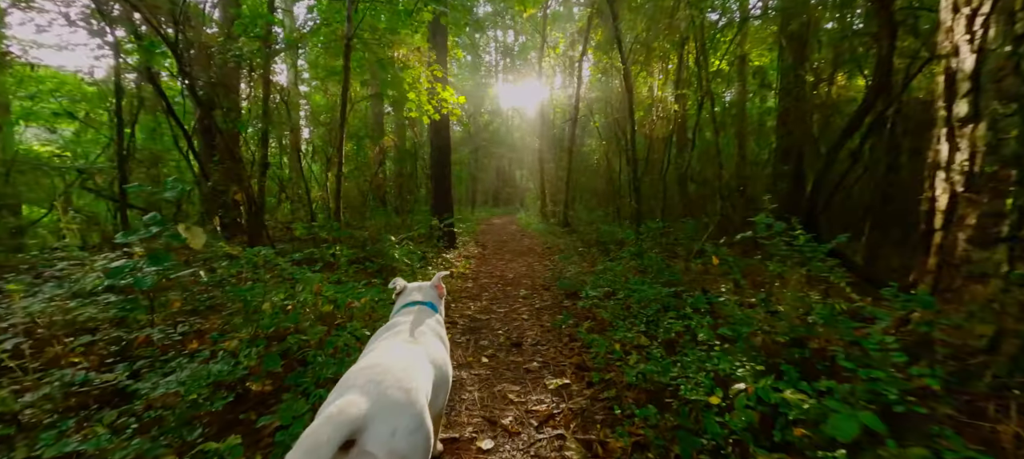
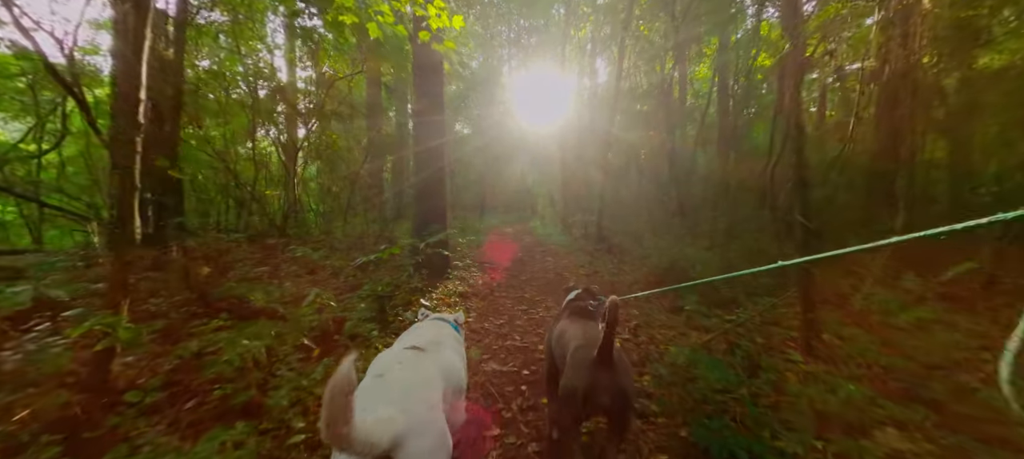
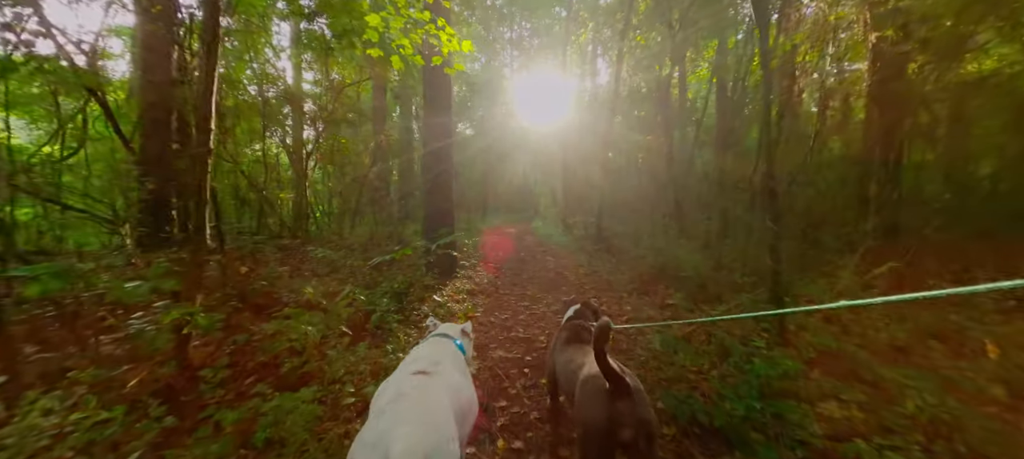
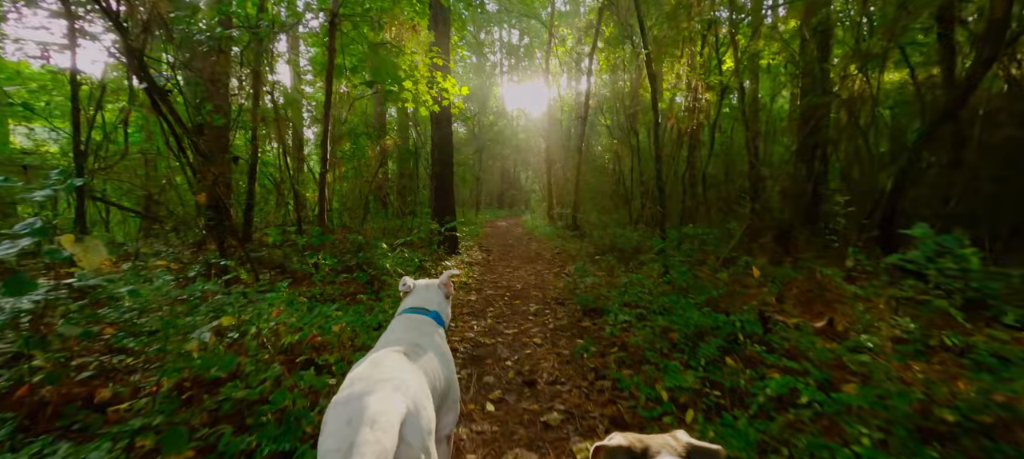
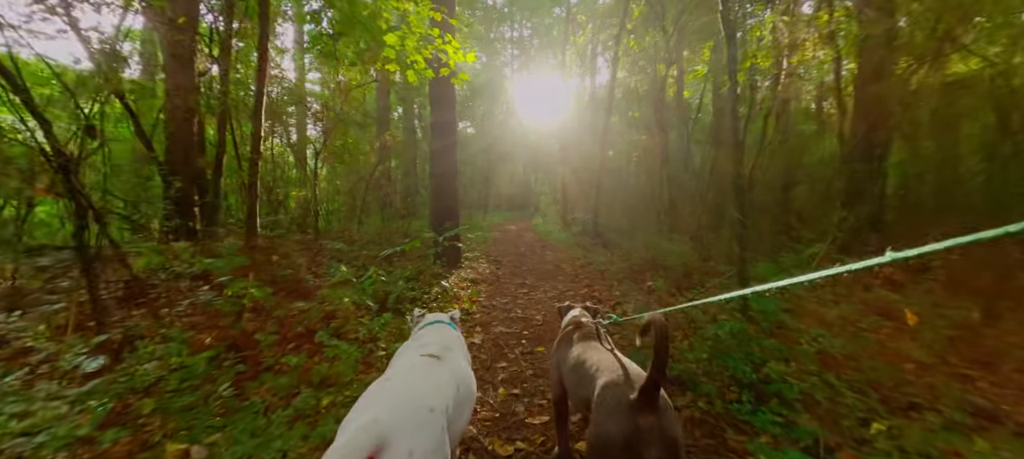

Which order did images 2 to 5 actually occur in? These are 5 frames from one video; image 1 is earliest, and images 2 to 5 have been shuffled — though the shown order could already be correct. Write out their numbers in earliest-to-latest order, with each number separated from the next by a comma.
4, 5, 3, 2
